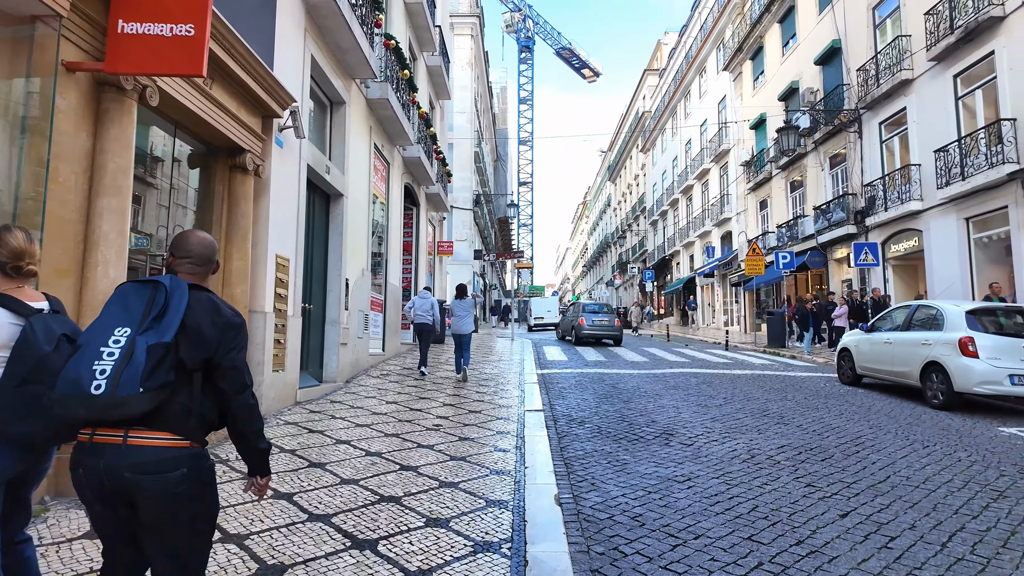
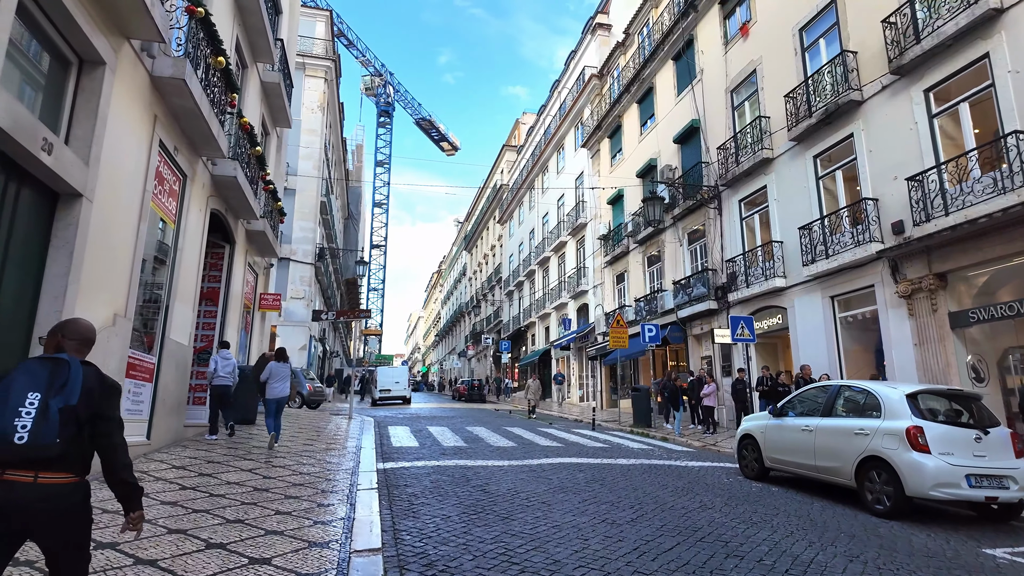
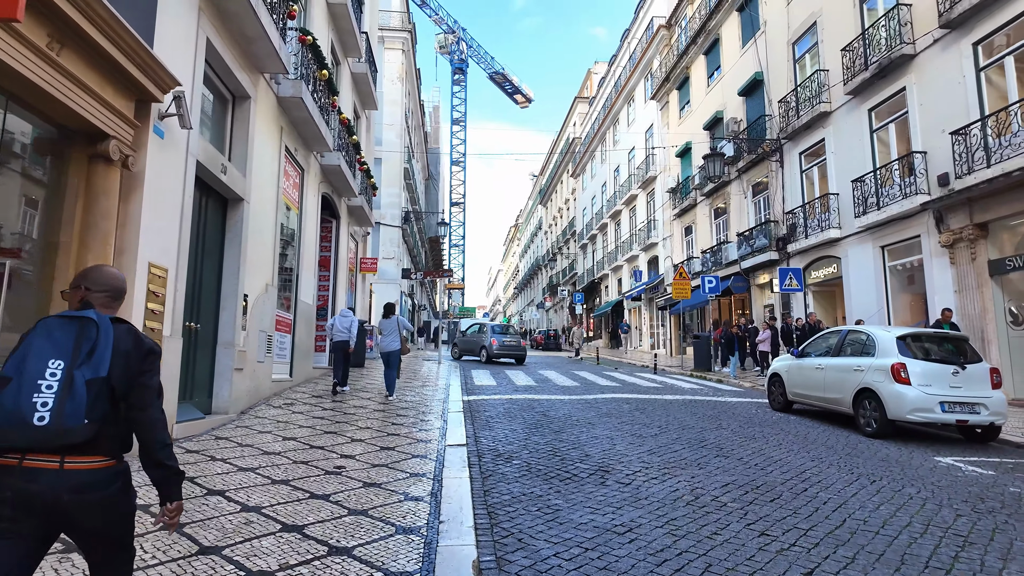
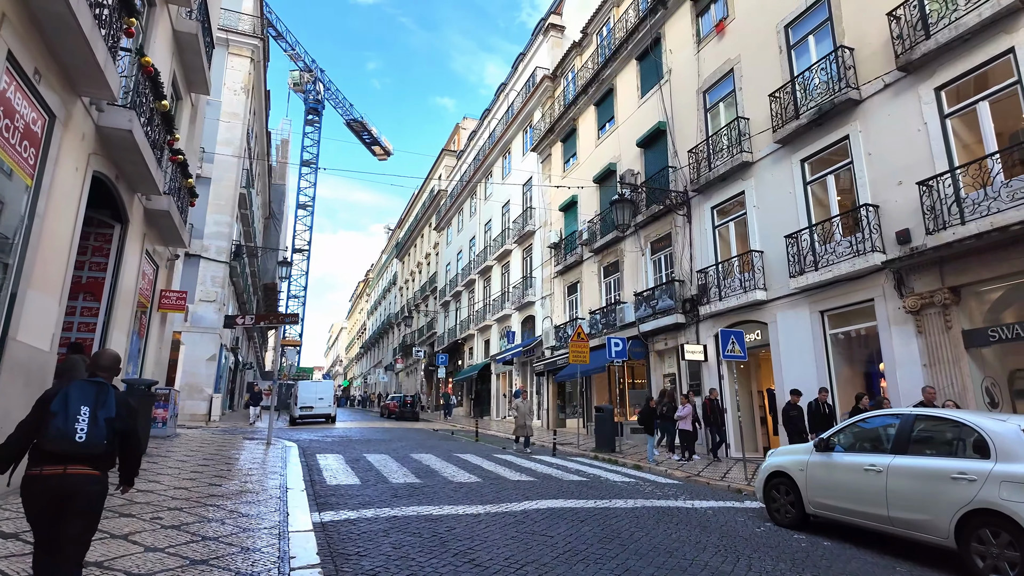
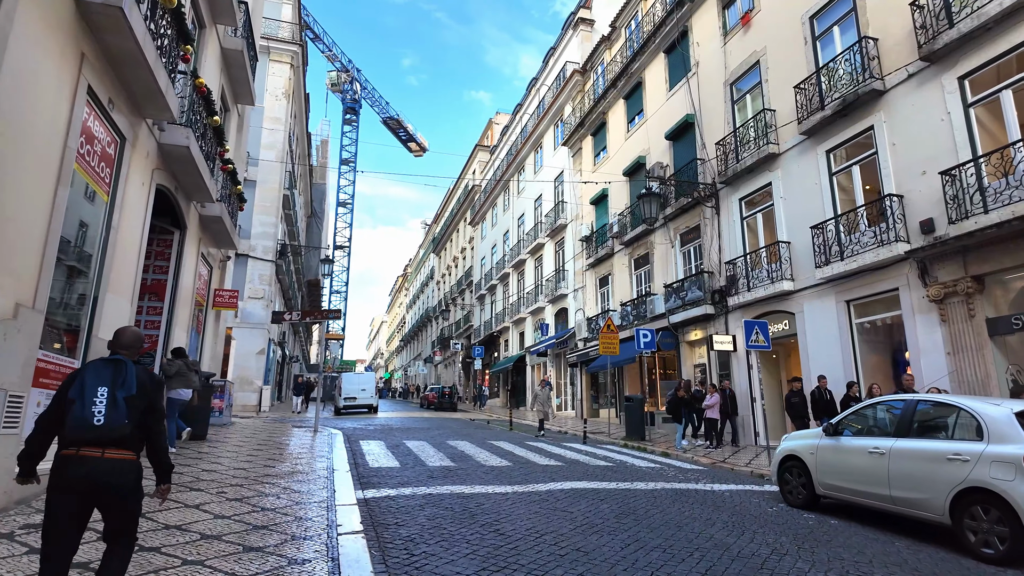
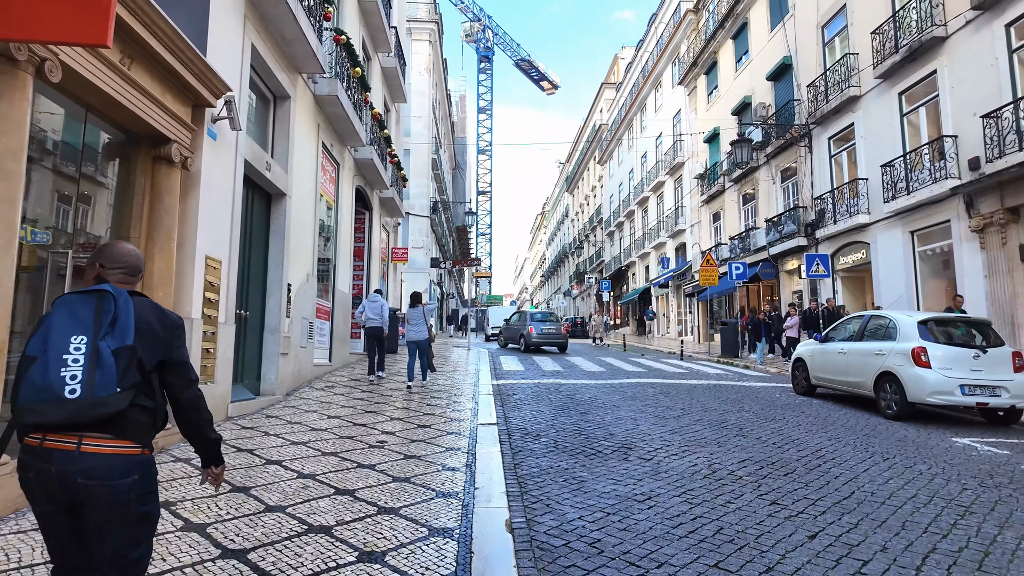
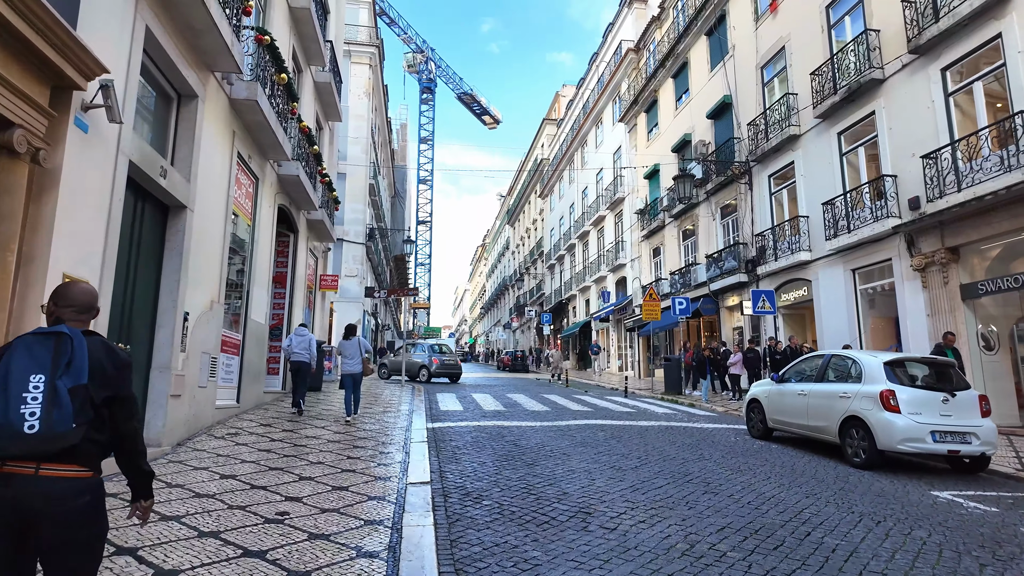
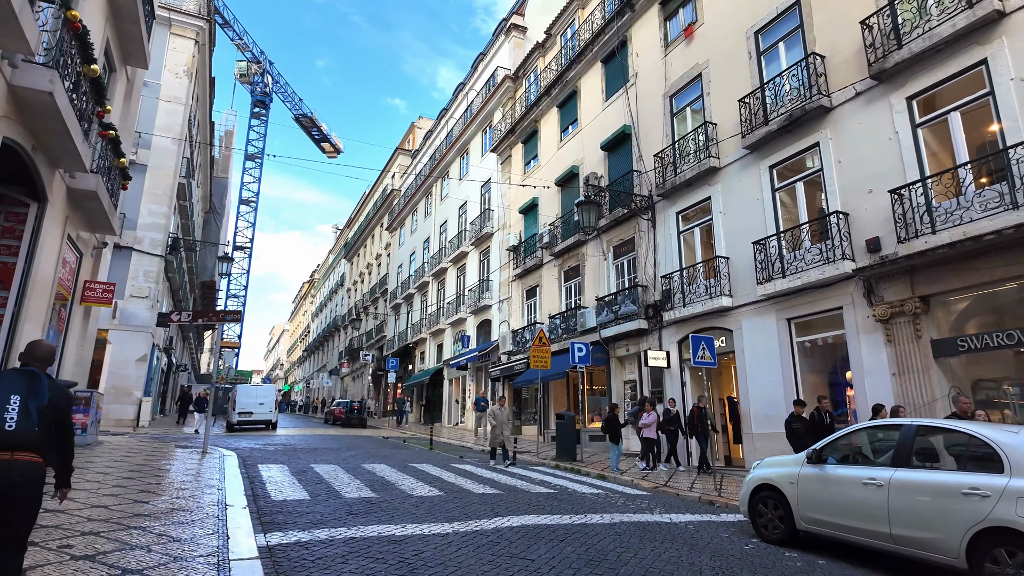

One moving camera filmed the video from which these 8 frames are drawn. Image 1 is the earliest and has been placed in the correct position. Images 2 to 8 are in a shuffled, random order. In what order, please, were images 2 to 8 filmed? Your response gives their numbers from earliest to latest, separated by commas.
6, 3, 7, 2, 5, 4, 8
